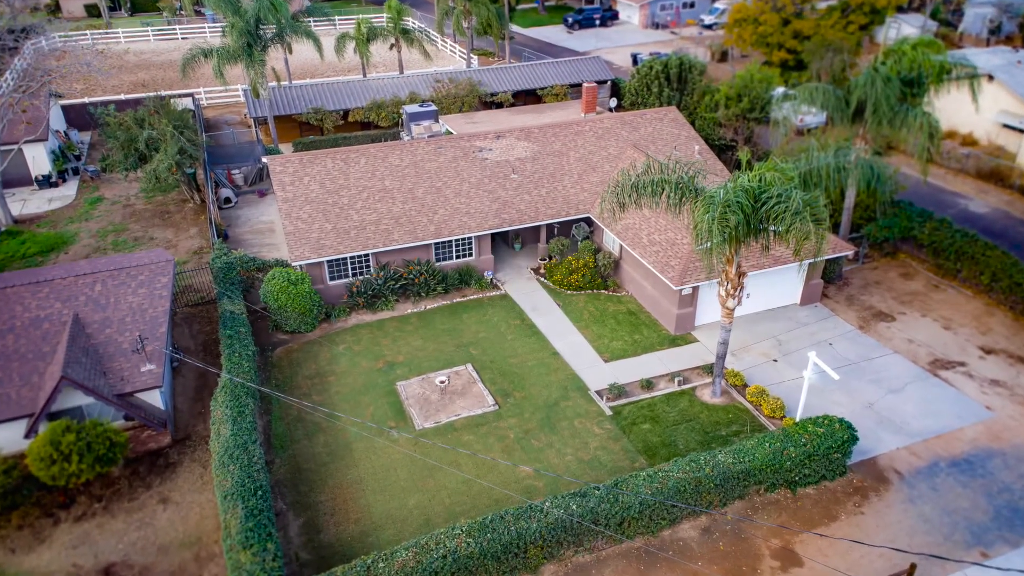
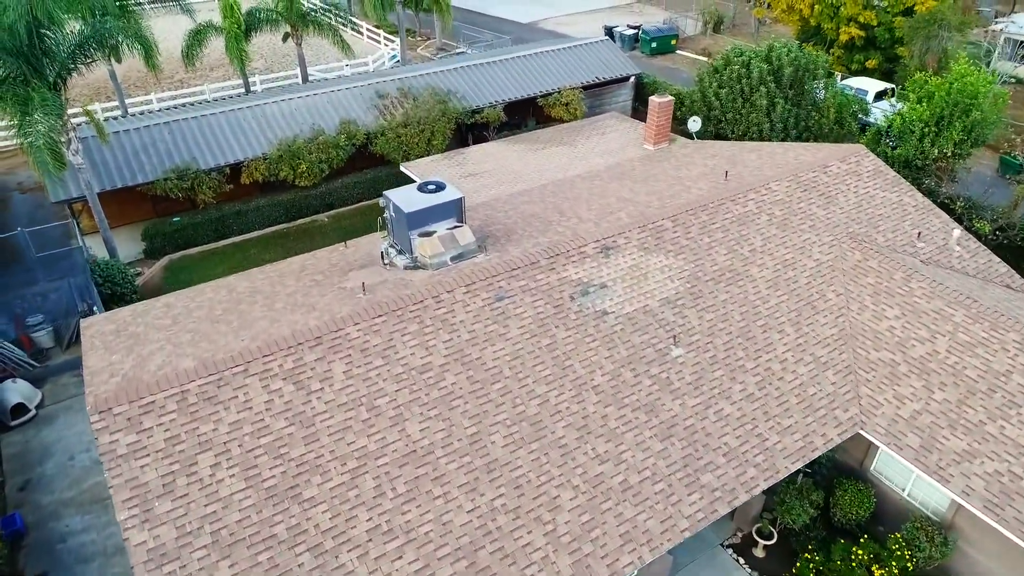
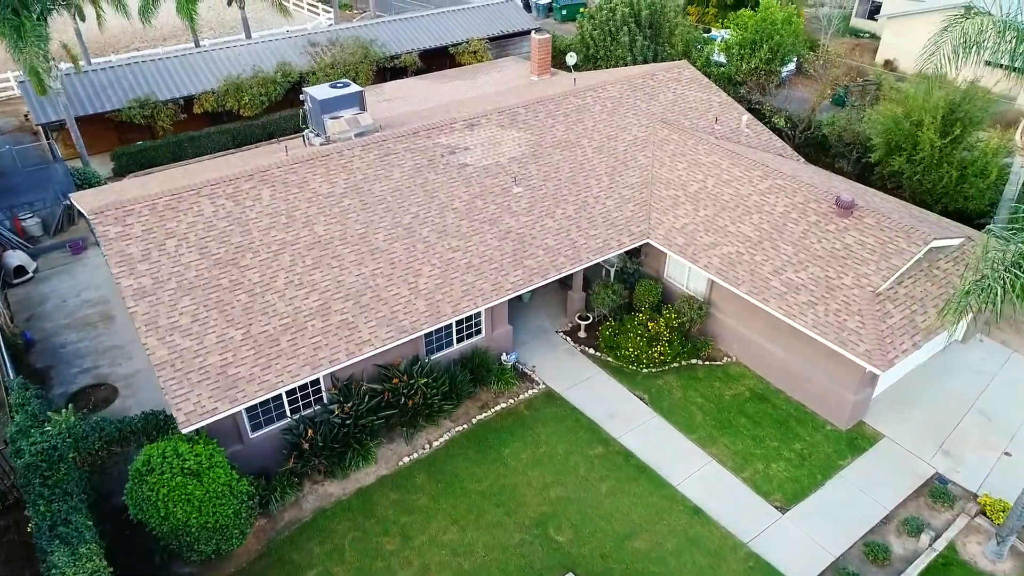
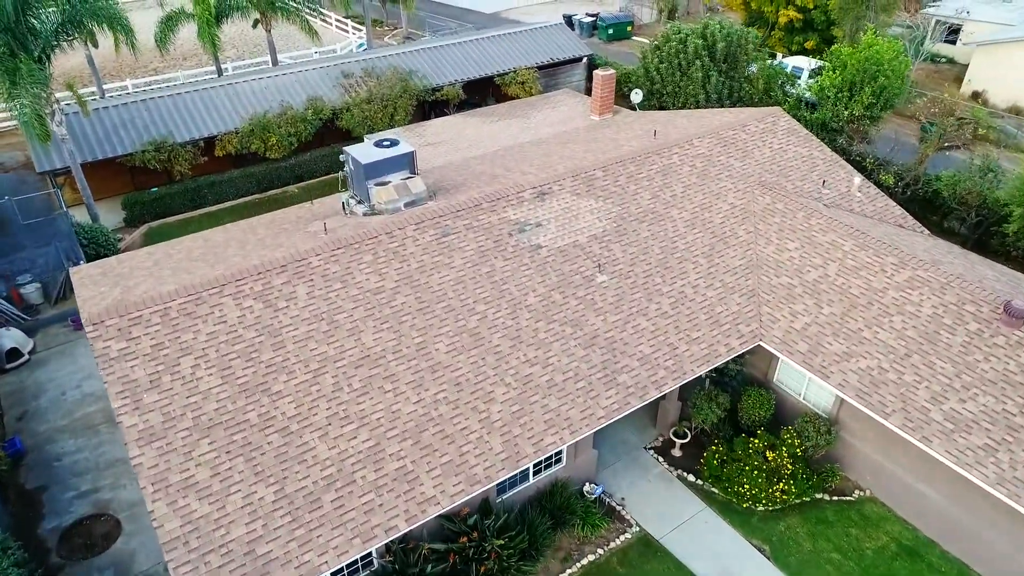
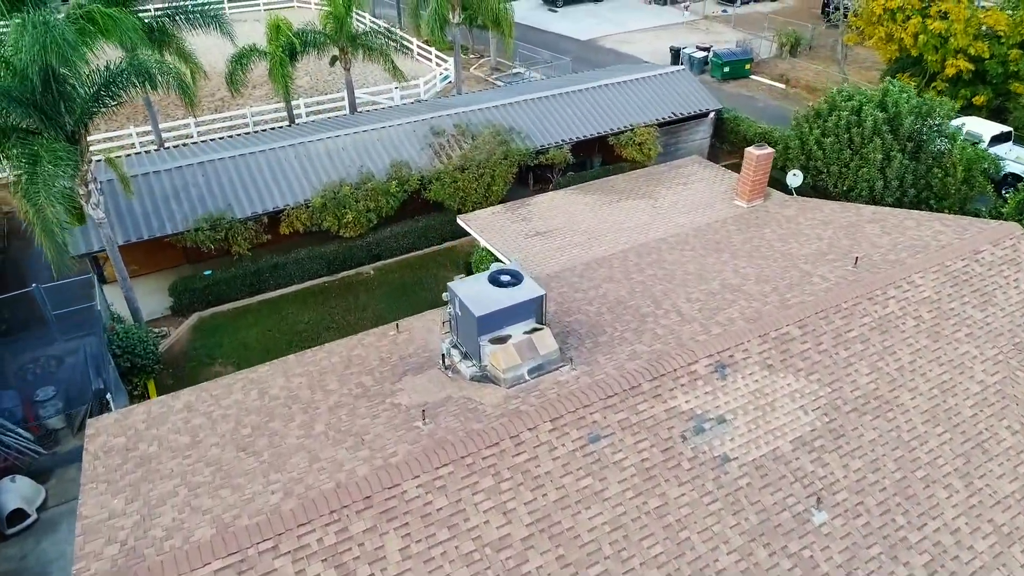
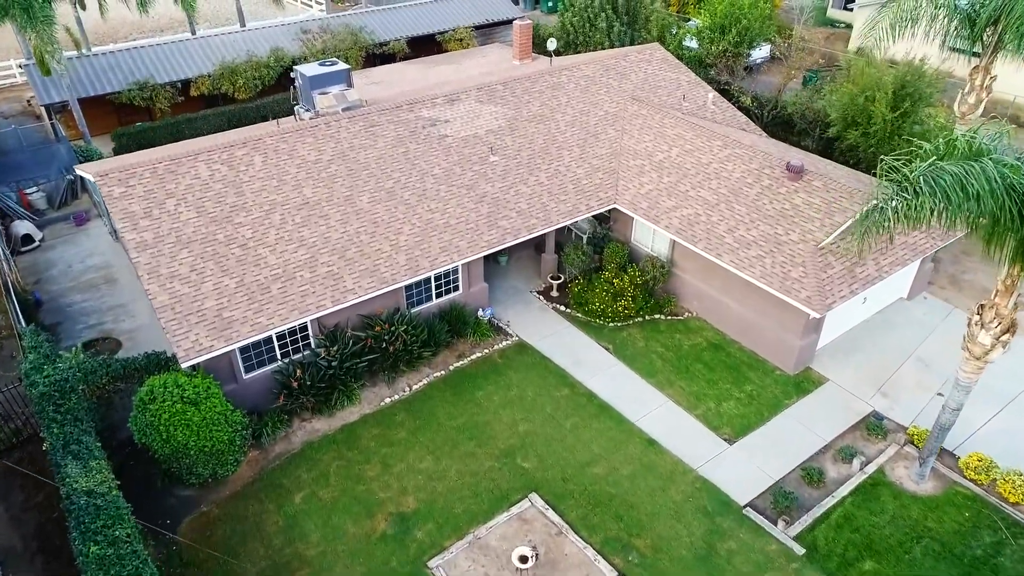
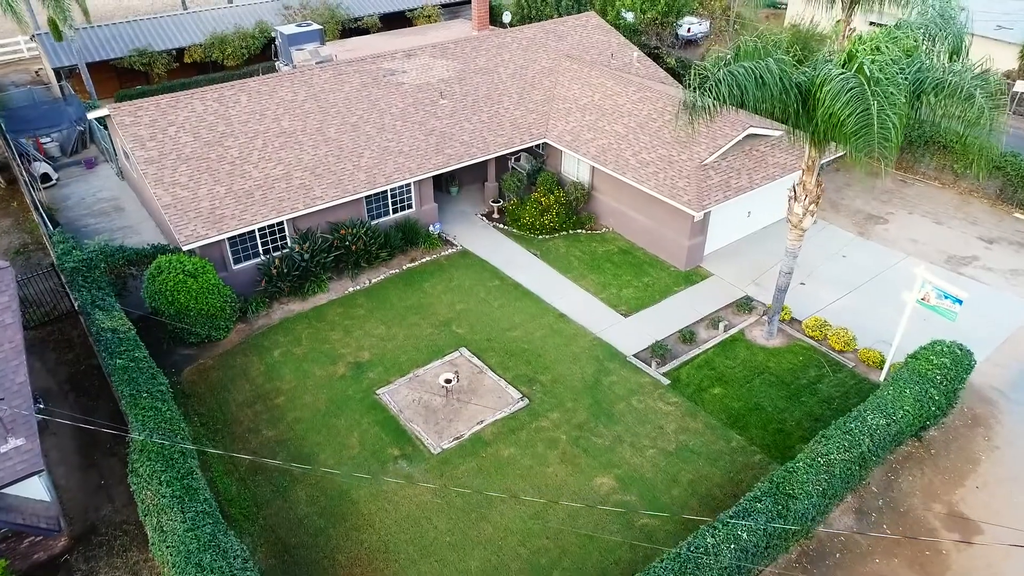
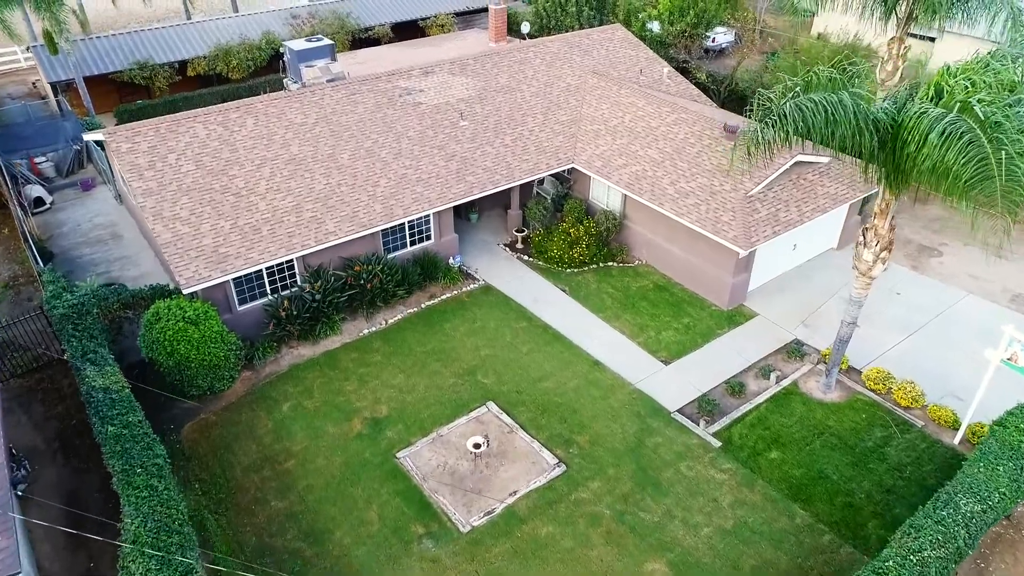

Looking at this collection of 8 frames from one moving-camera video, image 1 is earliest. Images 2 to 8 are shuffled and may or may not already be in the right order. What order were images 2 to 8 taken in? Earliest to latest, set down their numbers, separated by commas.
7, 8, 6, 3, 4, 2, 5
